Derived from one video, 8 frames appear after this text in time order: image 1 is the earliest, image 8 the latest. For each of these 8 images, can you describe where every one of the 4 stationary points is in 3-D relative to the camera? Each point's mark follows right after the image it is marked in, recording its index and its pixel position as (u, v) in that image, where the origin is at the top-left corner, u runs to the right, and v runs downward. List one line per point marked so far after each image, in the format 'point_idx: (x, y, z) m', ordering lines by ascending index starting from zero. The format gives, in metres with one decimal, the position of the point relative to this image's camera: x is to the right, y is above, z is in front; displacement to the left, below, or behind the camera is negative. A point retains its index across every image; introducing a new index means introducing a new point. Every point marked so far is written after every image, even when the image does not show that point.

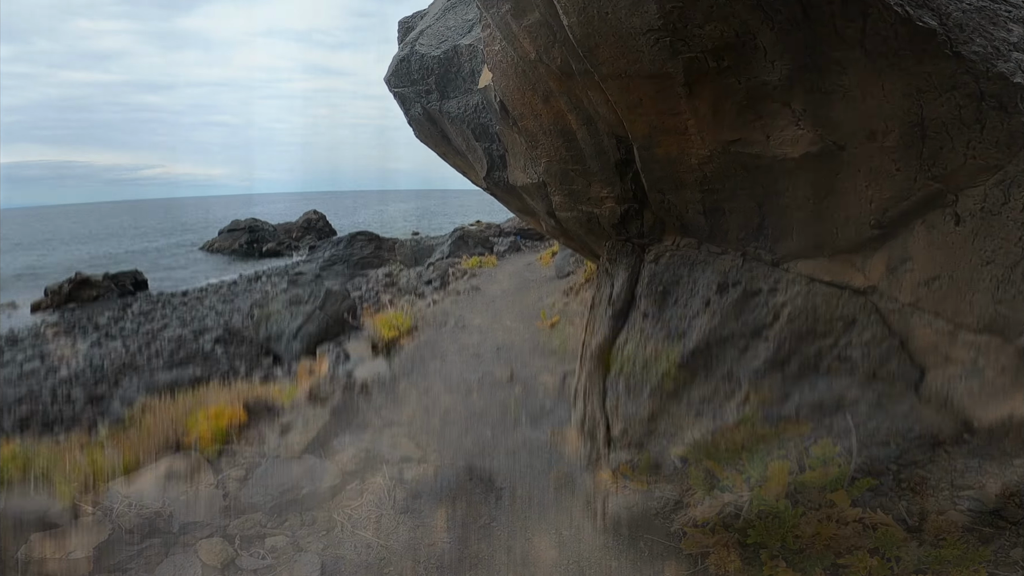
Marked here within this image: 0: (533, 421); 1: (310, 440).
0: (+0.4, -2.7, +11.5) m
1: (-4.2, -3.1, +11.4) m
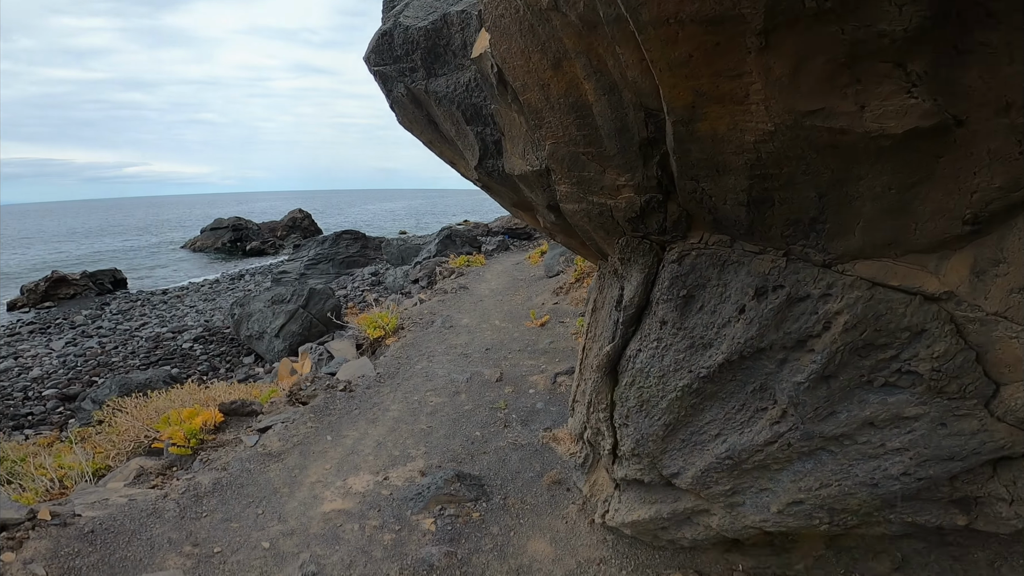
0: (+0.2, -2.7, +11.1) m
1: (-4.4, -3.1, +10.9) m
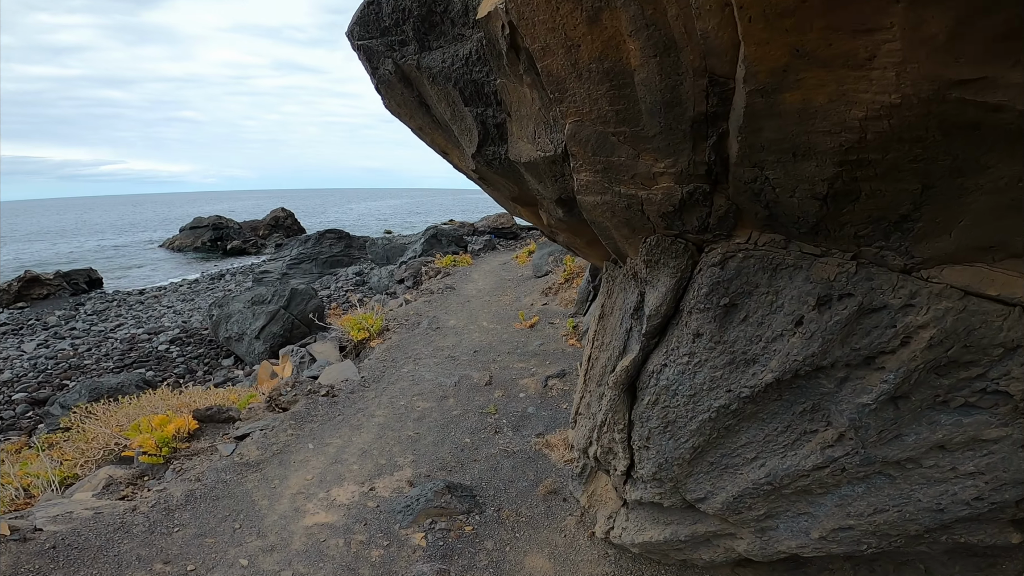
0: (0.0, -2.7, +10.7) m
1: (-4.6, -3.1, +10.4) m
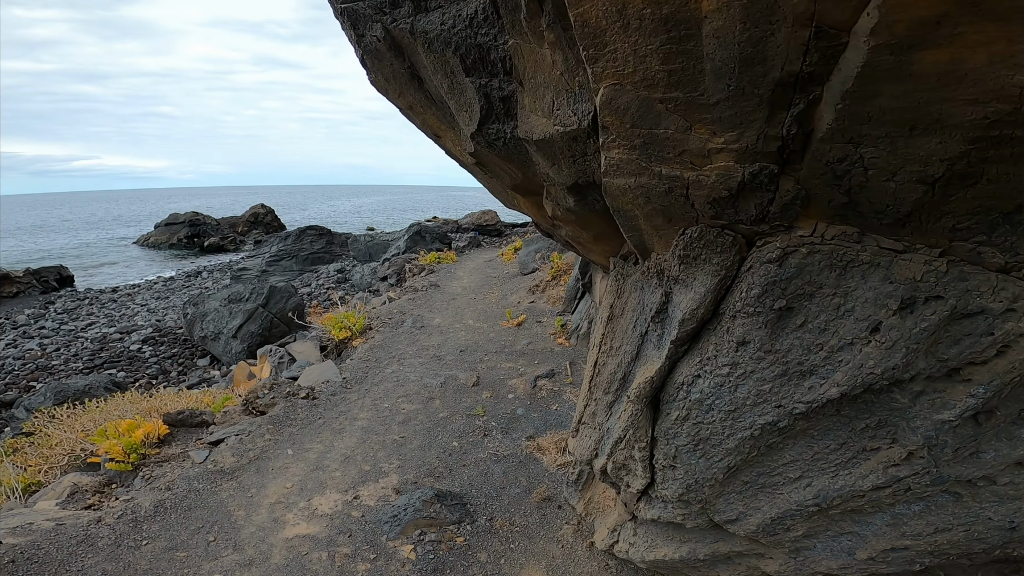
0: (-0.2, -2.6, +10.4) m
1: (-4.7, -3.0, +9.8) m
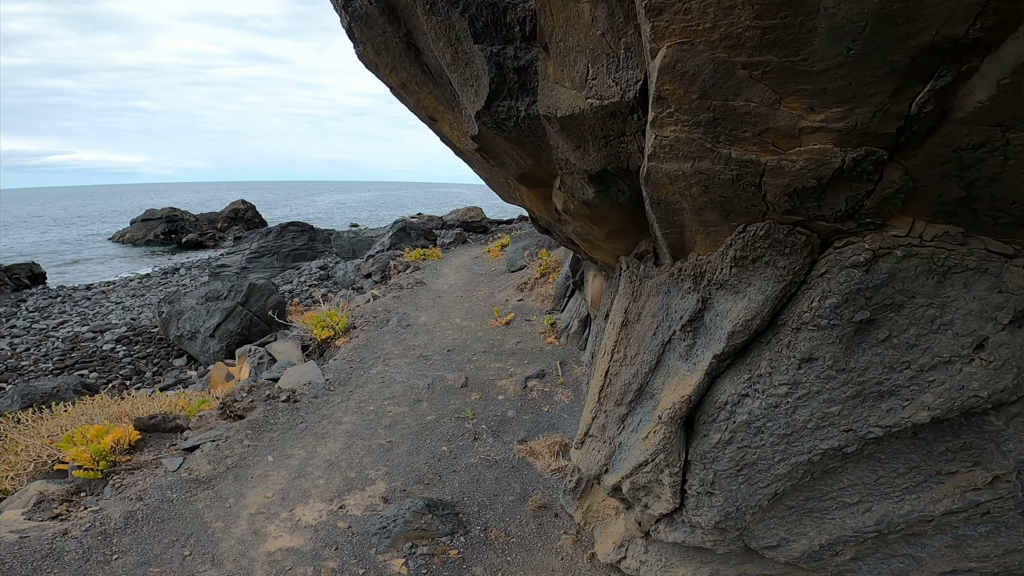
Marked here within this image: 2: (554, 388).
0: (-0.3, -2.6, +10.0) m
1: (-4.9, -3.0, +9.4) m
2: (+0.9, -2.1, +11.6) m
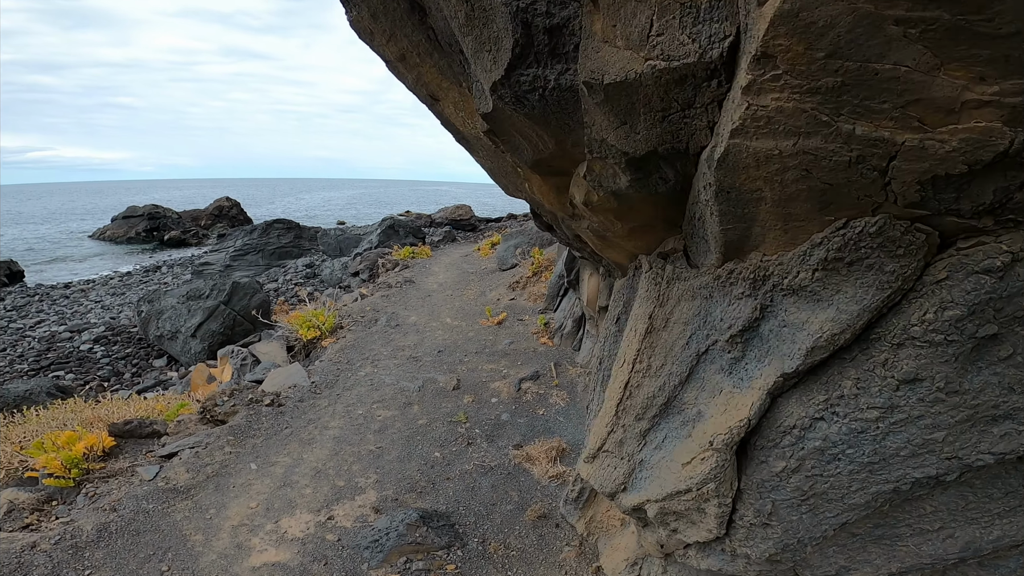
0: (-0.4, -2.6, +9.7) m
1: (-4.9, -3.0, +8.9) m
2: (+0.7, -2.0, +11.3) m
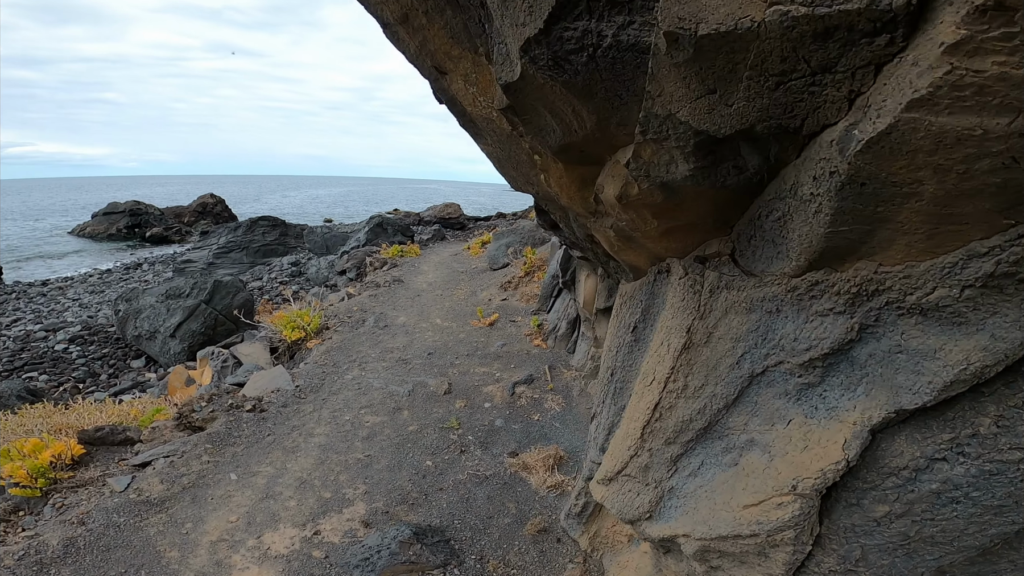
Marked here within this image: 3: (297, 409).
0: (-0.5, -2.6, +9.3) m
1: (-5.0, -3.0, +8.4) m
2: (+0.6, -2.1, +10.9) m
3: (-4.1, -2.3, +10.8) m
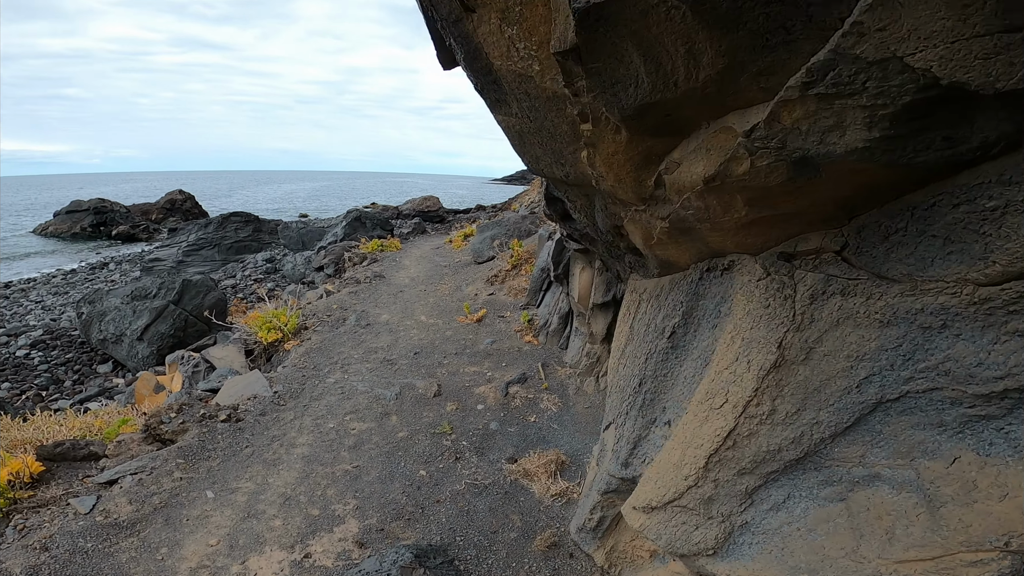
0: (-0.5, -2.6, +8.8) m
1: (-5.0, -3.0, +7.7) m
2: (+0.5, -2.0, +10.4) m
3: (-4.2, -2.3, +10.1) m
